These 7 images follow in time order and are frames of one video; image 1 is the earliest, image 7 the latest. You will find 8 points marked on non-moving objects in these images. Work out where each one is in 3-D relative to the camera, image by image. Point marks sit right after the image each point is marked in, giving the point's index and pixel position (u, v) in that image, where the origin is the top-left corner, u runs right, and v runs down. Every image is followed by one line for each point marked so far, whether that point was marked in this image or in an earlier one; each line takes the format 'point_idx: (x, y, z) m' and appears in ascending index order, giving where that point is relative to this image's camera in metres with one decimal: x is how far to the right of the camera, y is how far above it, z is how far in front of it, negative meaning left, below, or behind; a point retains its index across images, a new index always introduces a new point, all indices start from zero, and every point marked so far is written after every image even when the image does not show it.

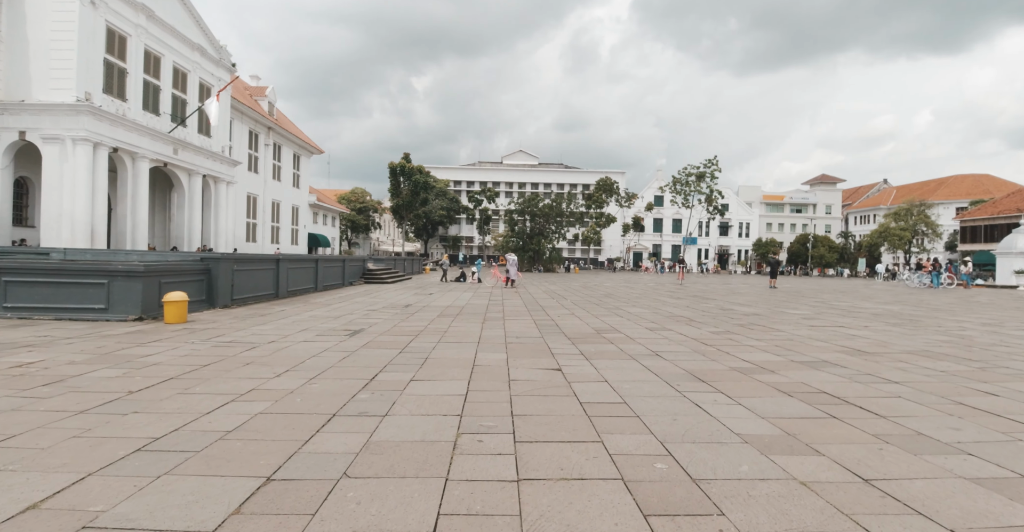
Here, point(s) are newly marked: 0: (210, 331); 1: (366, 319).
0: (-5.2, -1.1, +9.7) m
1: (-3.0, -1.1, +11.5) m
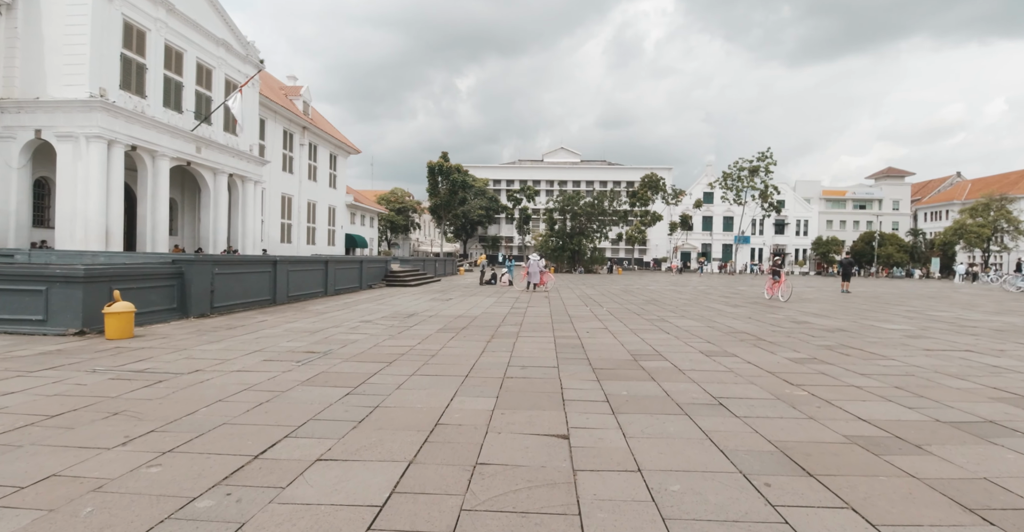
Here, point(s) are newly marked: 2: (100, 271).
0: (-5.1, -1.2, +7.8) m
1: (-2.7, -1.2, +9.4) m
2: (-7.1, -0.1, +9.6) m
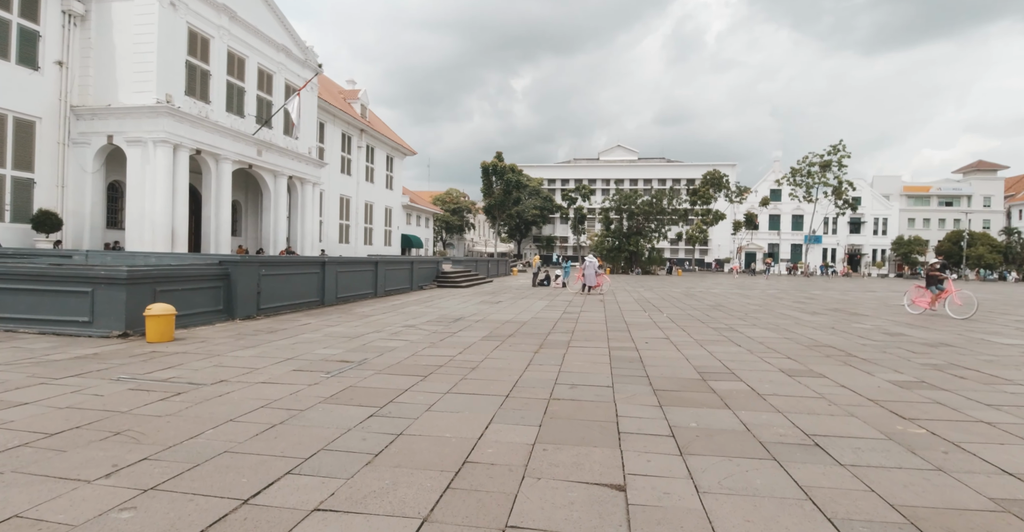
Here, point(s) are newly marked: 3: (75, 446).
0: (-4.5, -1.2, +7.5) m
1: (-1.9, -1.2, +8.8) m
2: (-6.2, -0.1, +9.5) m
3: (-3.2, -1.3, +4.0) m
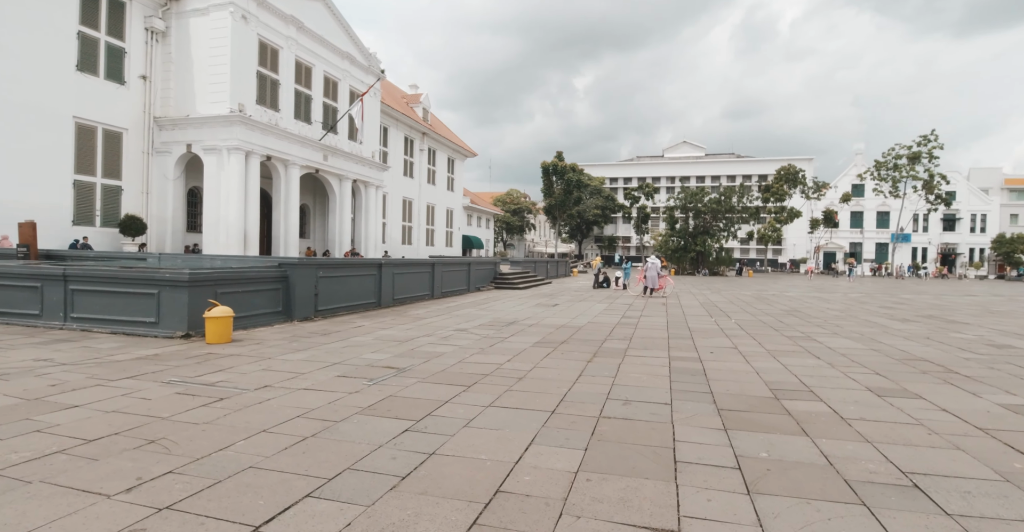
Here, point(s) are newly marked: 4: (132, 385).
0: (-3.8, -1.3, +7.5) m
1: (-1.1, -1.2, +8.6) m
2: (-5.3, -0.2, +9.7) m
3: (-2.9, -1.3, +4.0) m
4: (-4.1, -1.3, +6.1) m
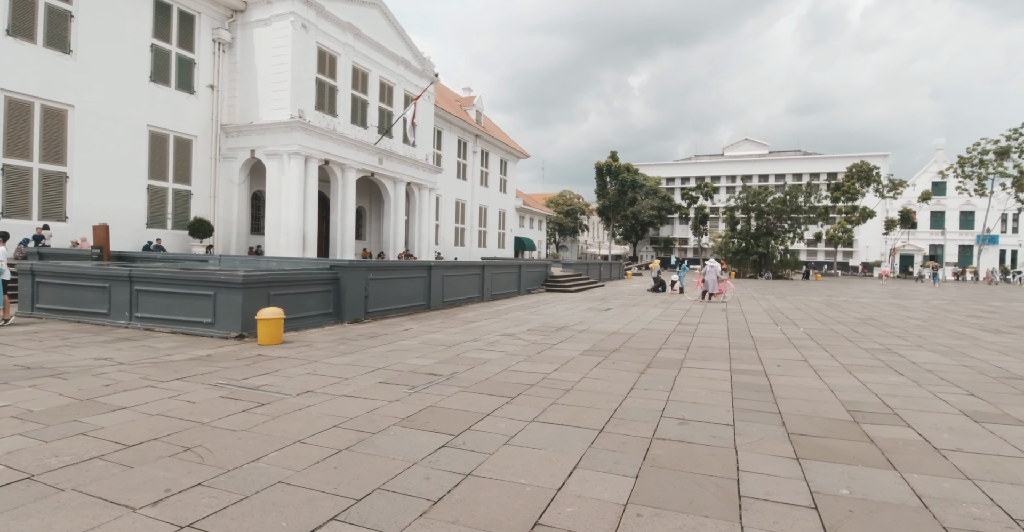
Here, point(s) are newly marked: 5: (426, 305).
0: (-3.2, -1.3, +7.5) m
1: (-0.4, -1.3, +8.4) m
2: (-4.5, -0.2, +9.9) m
3: (-2.6, -1.4, +3.9) m
4: (-3.6, -1.3, +6.1) m
5: (-2.3, -1.0, +14.8) m
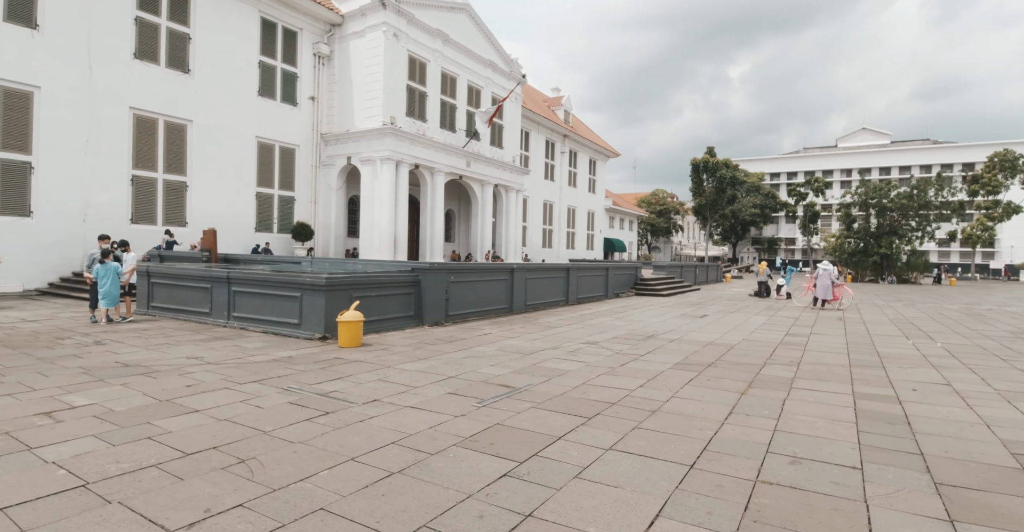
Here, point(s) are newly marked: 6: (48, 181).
0: (-2.1, -1.3, +7.4) m
1: (+0.7, -1.3, +7.8) m
2: (-3.0, -0.2, +9.9) m
3: (-2.1, -1.4, +3.8) m
4: (-2.8, -1.4, +6.1) m
5: (-0.1, -1.1, +14.4) m
6: (-13.3, +2.4, +16.2) m
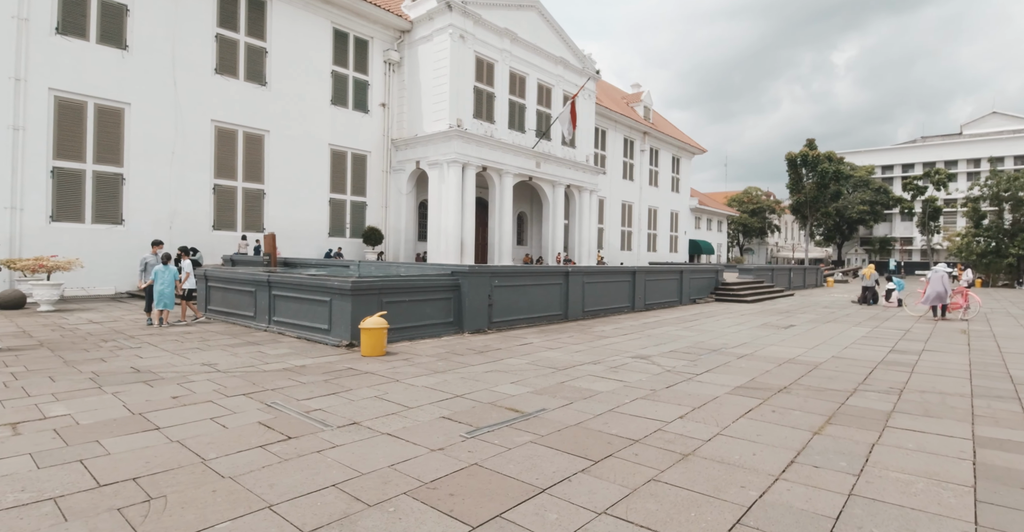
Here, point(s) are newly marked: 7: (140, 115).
0: (-1.8, -1.4, +6.7) m
1: (+1.0, -1.4, +6.7) m
2: (-2.4, -0.3, +9.4) m
3: (-2.4, -1.4, +3.1) m
4: (-2.7, -1.4, +5.6) m
5: (+1.3, -1.2, +13.3) m
6: (-11.6, +2.3, +17.1) m
7: (-11.5, +4.7, +17.1) m
